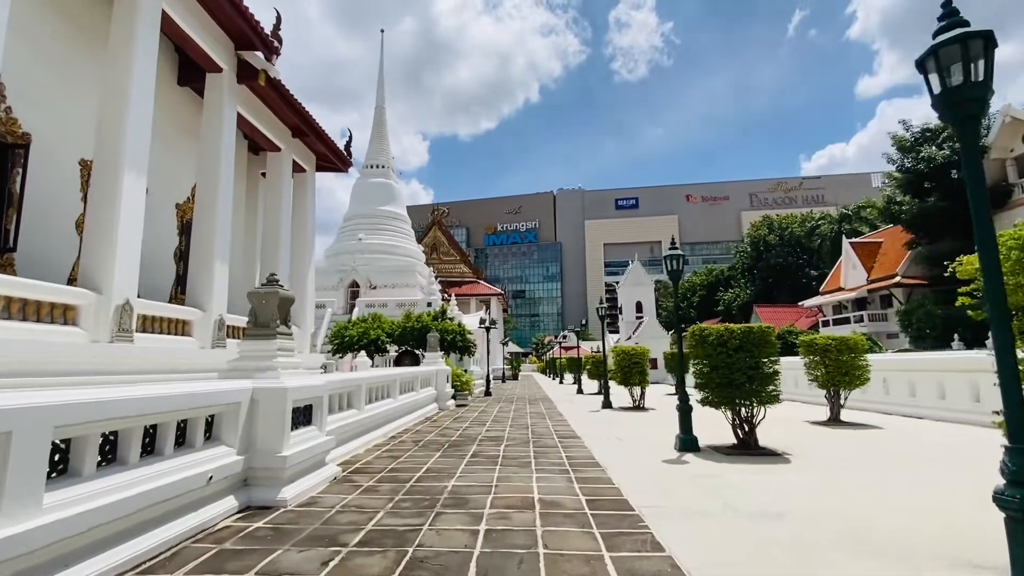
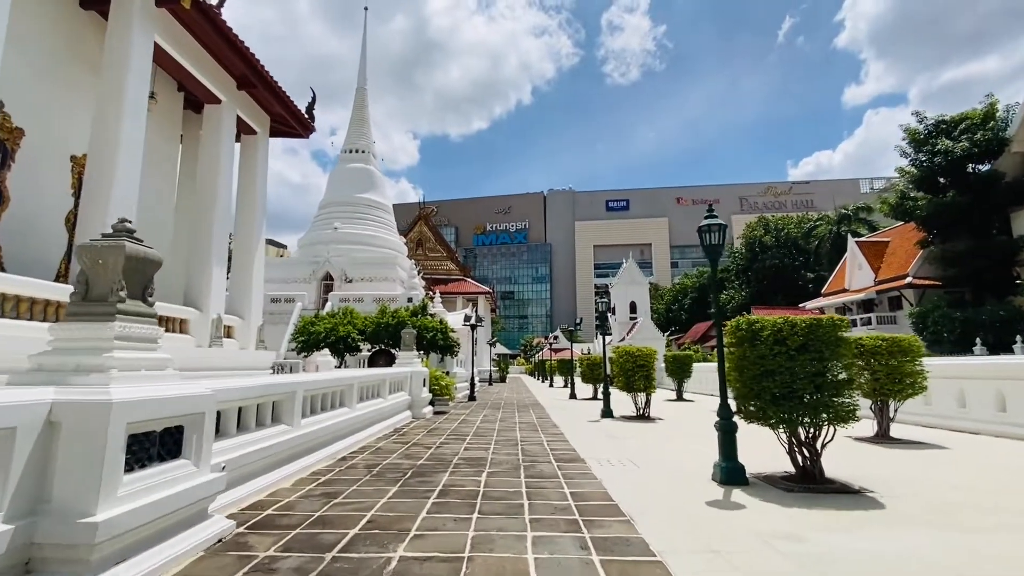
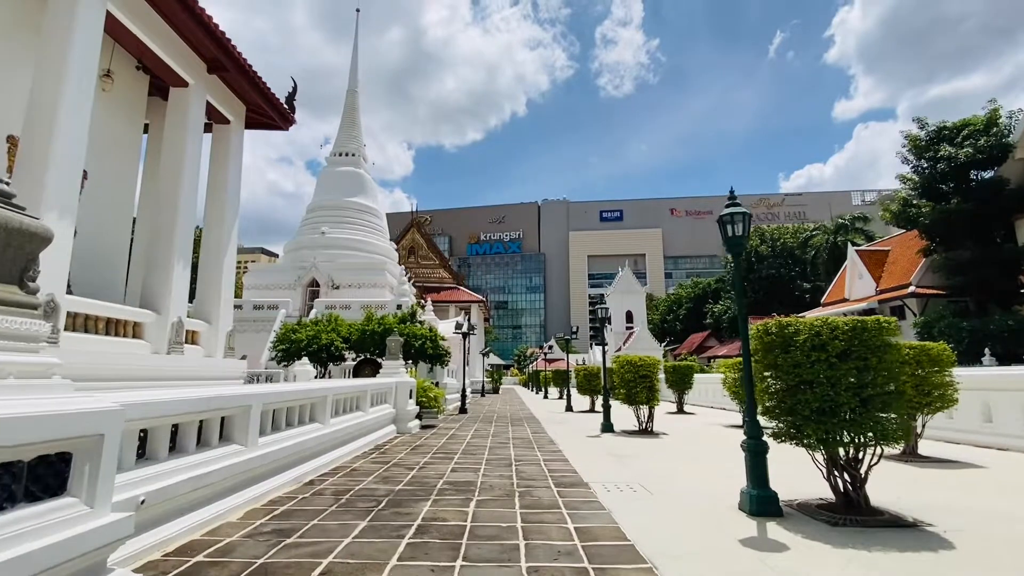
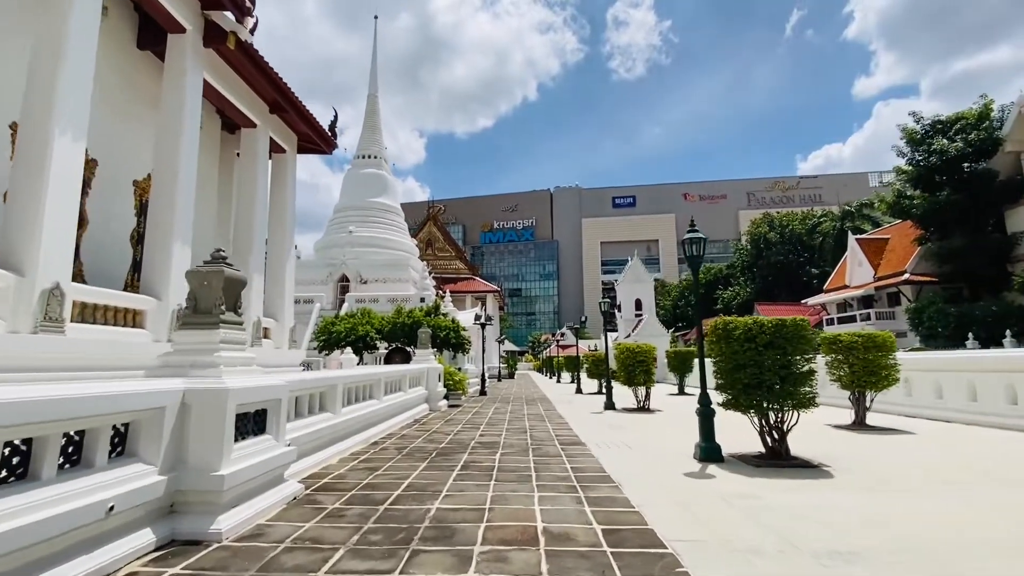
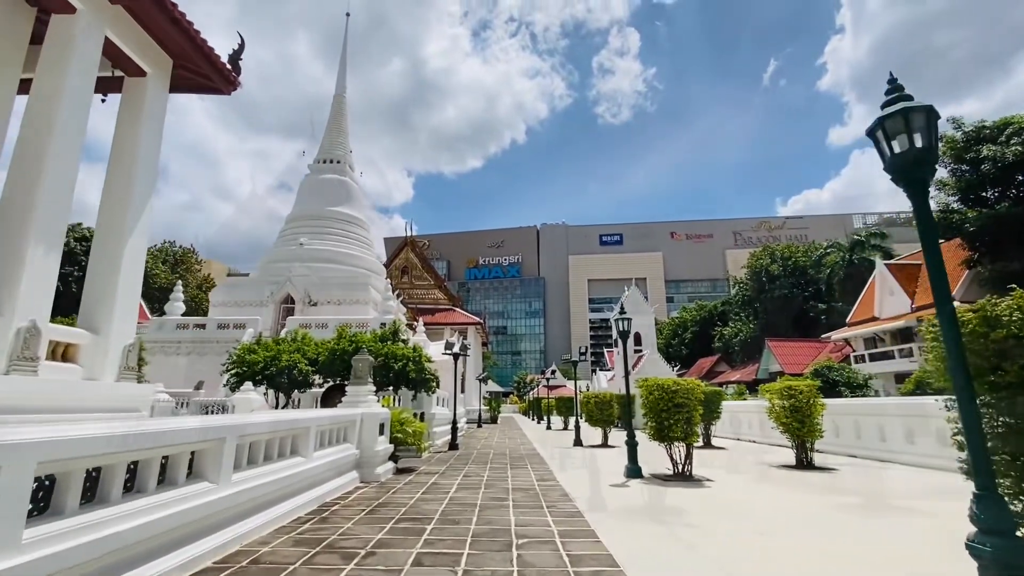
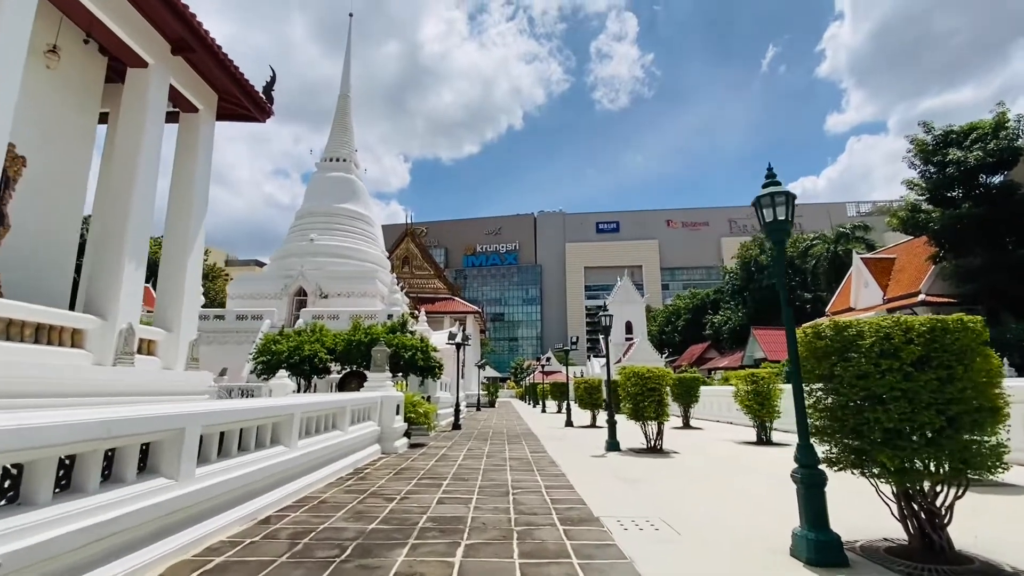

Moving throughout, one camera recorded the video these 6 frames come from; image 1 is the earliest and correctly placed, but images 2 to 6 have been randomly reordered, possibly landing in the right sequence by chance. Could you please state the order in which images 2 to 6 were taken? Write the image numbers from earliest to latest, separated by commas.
4, 2, 3, 6, 5
